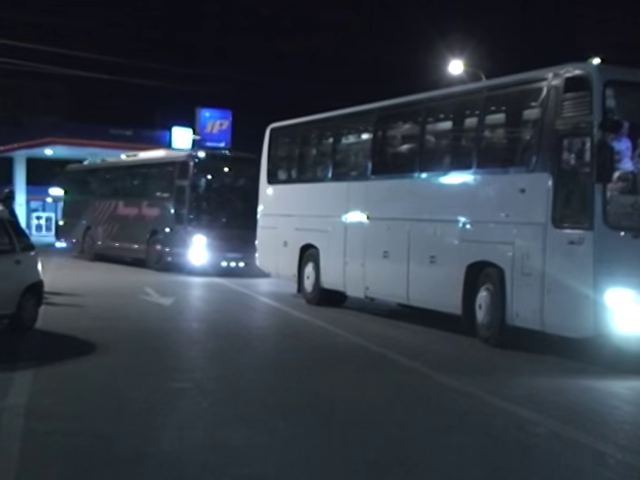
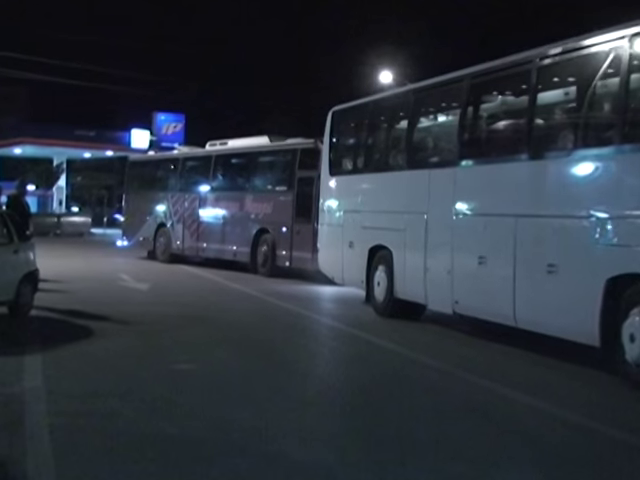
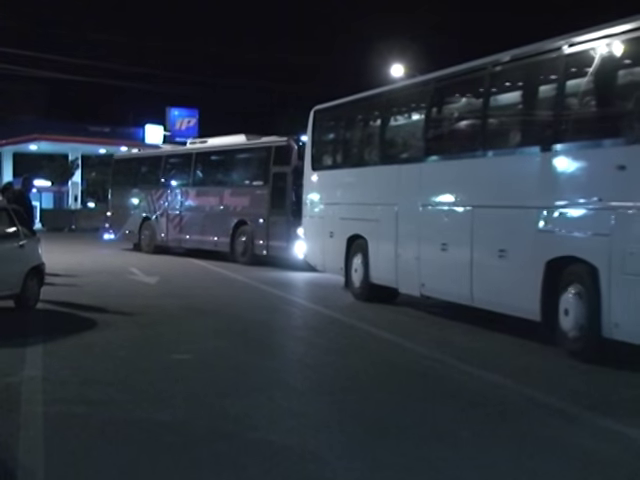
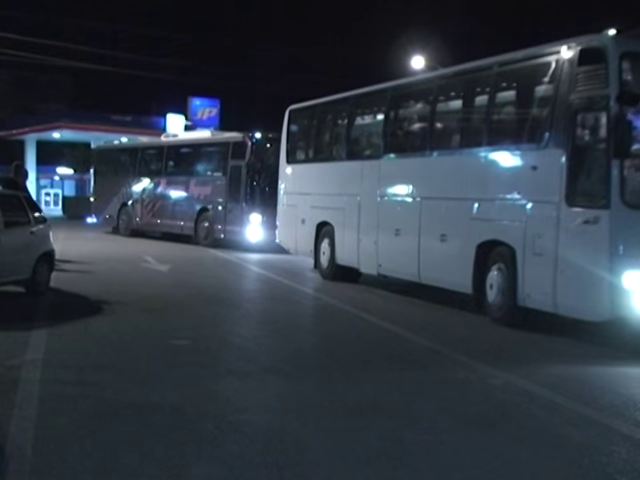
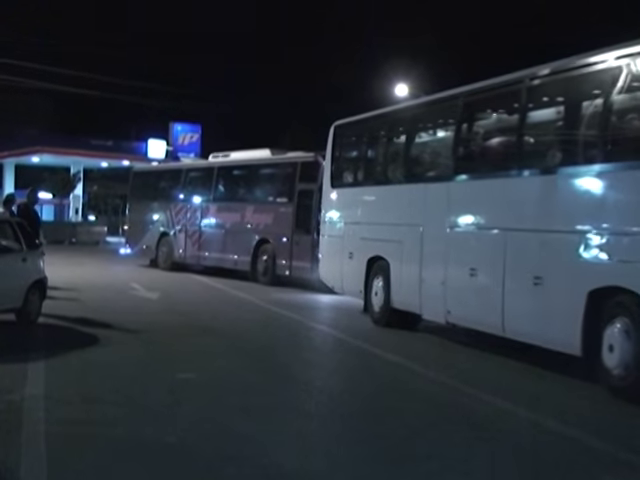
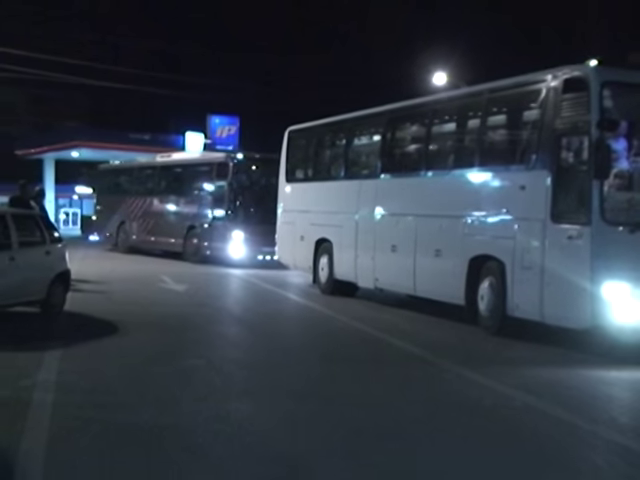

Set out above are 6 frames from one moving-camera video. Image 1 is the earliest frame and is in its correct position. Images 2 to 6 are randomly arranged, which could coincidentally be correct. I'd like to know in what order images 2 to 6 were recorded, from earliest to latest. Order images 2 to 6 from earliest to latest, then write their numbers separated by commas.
6, 4, 3, 5, 2
